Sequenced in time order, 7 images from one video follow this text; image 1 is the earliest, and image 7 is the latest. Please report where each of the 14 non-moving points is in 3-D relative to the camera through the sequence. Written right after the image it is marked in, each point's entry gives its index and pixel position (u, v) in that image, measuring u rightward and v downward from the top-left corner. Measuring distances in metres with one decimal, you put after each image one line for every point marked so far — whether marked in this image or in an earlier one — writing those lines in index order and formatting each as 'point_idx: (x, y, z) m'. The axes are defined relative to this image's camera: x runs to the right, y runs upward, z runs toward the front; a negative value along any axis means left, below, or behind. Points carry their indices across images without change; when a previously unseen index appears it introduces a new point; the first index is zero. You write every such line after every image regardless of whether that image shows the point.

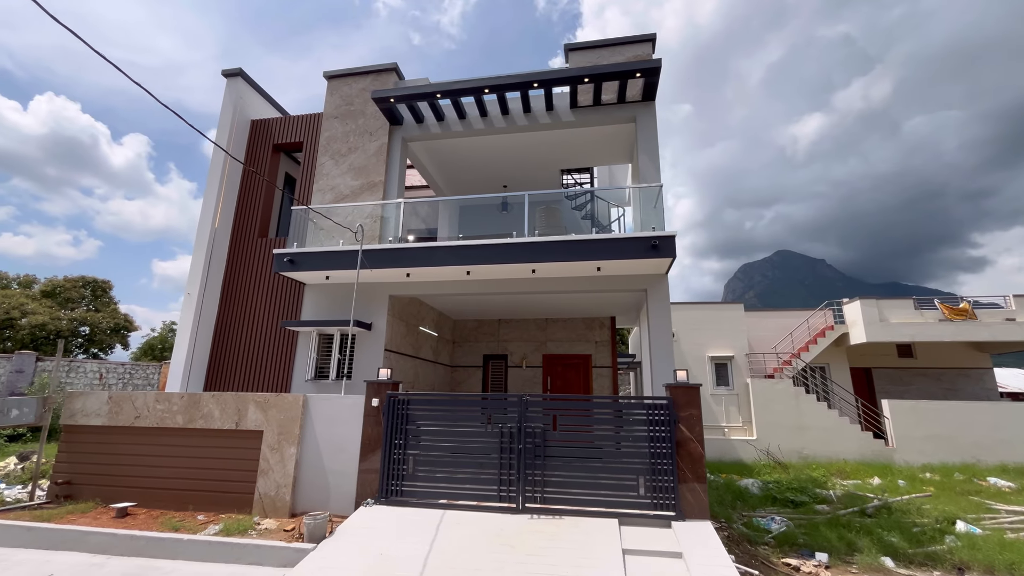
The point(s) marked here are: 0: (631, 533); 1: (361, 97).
0: (+1.5, -3.0, +5.6) m
1: (-3.4, +4.3, +10.4) m
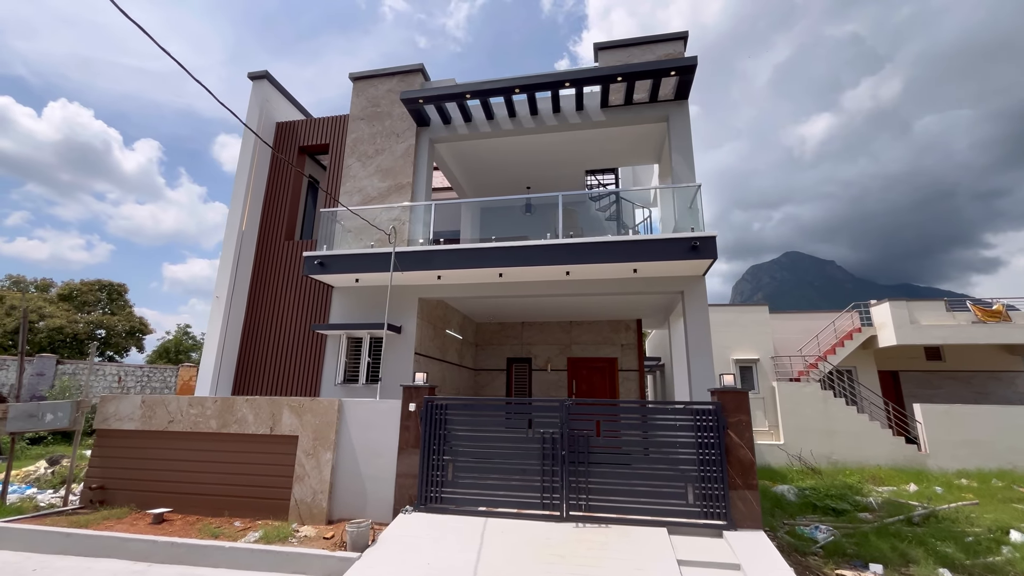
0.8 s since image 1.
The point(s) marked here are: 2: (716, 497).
0: (+2.0, -3.0, +5.4) m
1: (-2.8, +4.3, +10.3) m
2: (+2.6, -2.6, +5.8) m
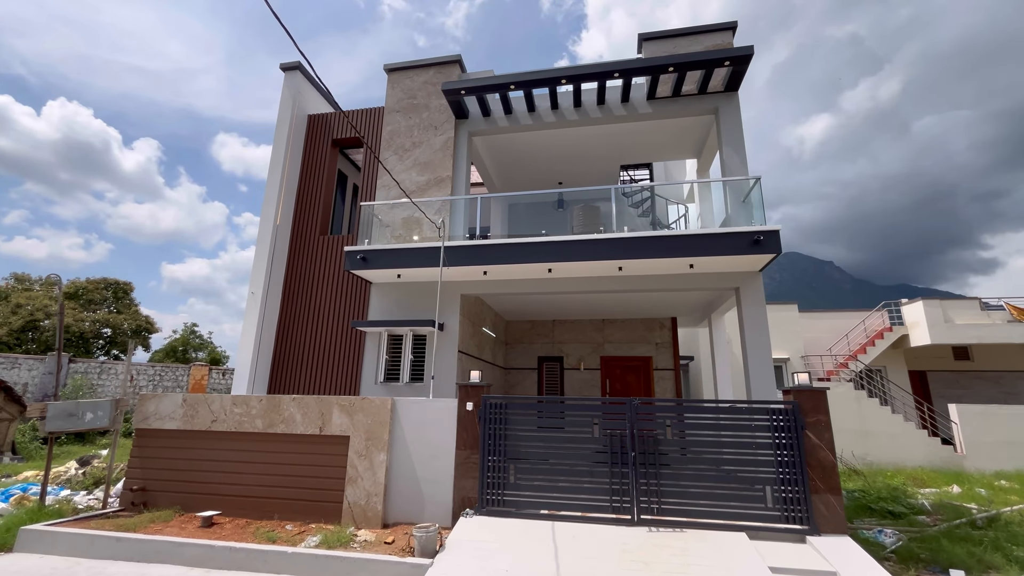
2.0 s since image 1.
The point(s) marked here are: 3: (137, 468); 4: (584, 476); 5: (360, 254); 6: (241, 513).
0: (+2.9, -2.9, +5.2) m
1: (-1.9, +4.3, +10.1) m
2: (+3.5, -2.6, +5.6) m
3: (-6.0, -2.9, +7.3) m
4: (+1.0, -2.5, +6.1) m
5: (-2.8, +0.6, +8.5) m
6: (-4.0, -3.3, +6.8) m
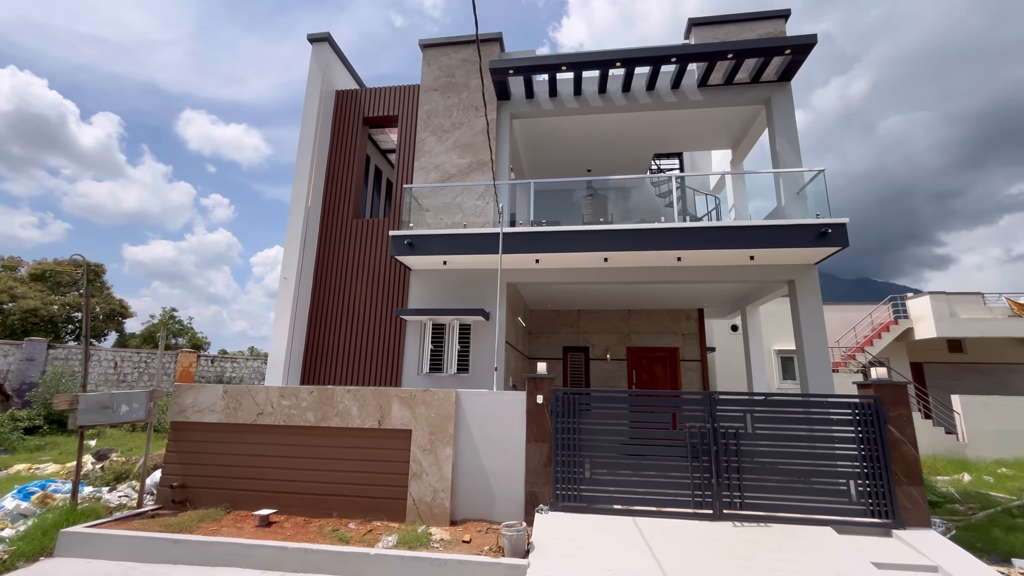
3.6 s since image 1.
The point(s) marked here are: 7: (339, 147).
0: (+3.9, -2.9, +5.2) m
1: (-1.0, +4.6, +9.6) m
2: (+4.5, -2.5, +5.6) m
3: (-5.0, -2.6, +6.8) m
4: (+2.0, -2.4, +6.0) m
5: (-1.8, +0.9, +8.1) m
6: (-3.0, -3.1, +6.4) m
7: (-3.7, +3.0, +9.8) m
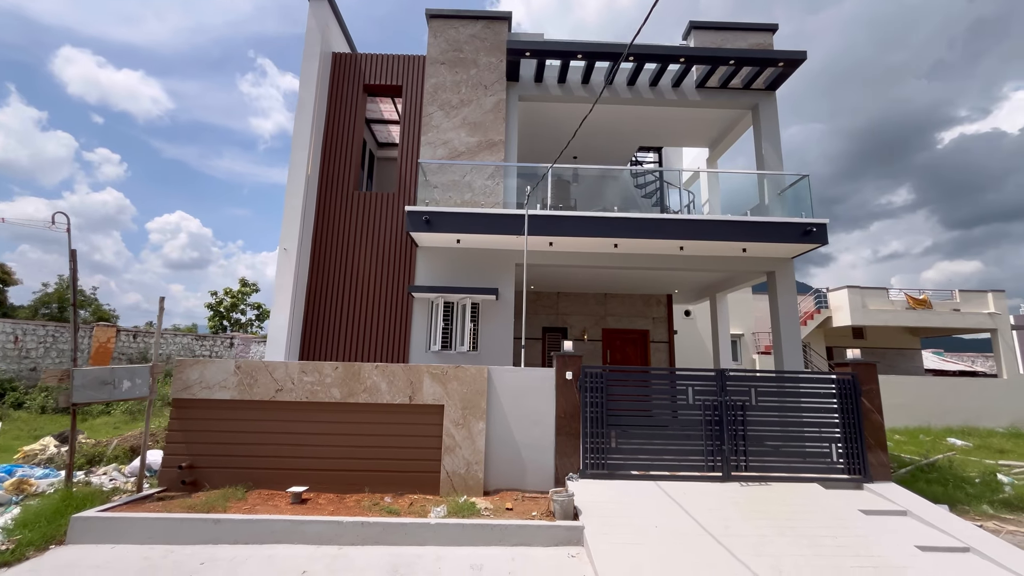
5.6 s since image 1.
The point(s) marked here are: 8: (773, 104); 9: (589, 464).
0: (+4.5, -2.8, +6.2) m
1: (-0.8, +5.0, +9.5) m
2: (+5.0, -2.4, +6.6) m
3: (-4.6, -2.2, +6.4) m
4: (+2.4, -2.2, +6.6) m
5: (-1.6, +1.3, +8.0) m
6: (-2.6, -2.7, +6.3) m
7: (-3.5, +3.5, +9.3) m
8: (+5.4, +3.9, +9.6) m
9: (+1.1, -2.5, +6.5) m
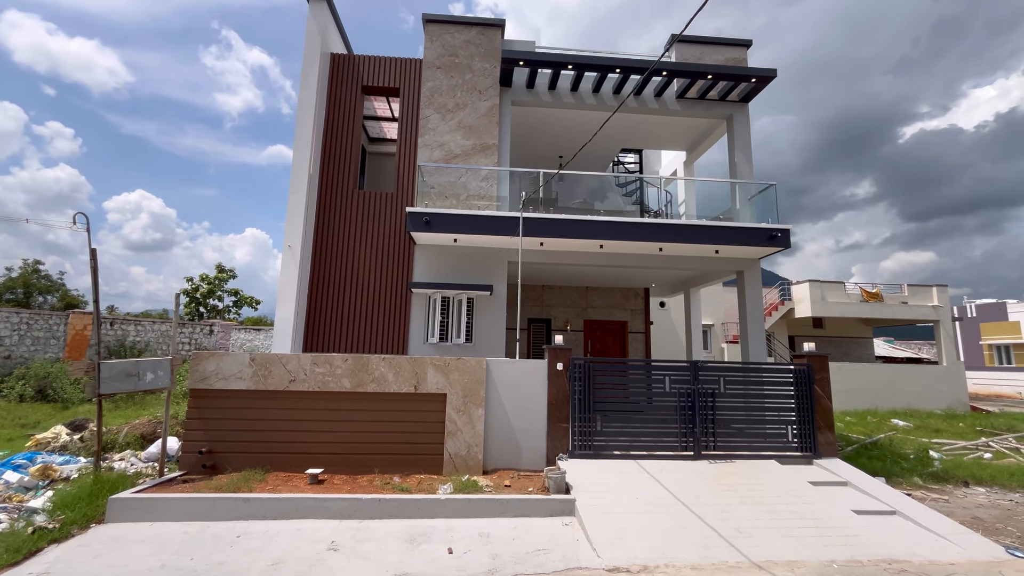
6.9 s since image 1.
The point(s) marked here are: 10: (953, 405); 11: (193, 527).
0: (+4.4, -2.8, +7.1) m
1: (-1.0, +5.1, +9.9) m
2: (+4.9, -2.4, +7.6) m
3: (-4.7, -2.1, +6.8) m
4: (+2.4, -2.2, +7.4) m
5: (-1.7, +1.3, +8.5) m
6: (-2.6, -2.7, +6.9) m
7: (-3.7, +3.6, +9.6) m
8: (+5.3, +3.9, +10.4) m
9: (+1.0, -2.5, +7.2) m
10: (+16.4, -4.3, +17.1) m
11: (-3.7, -2.8, +5.4) m
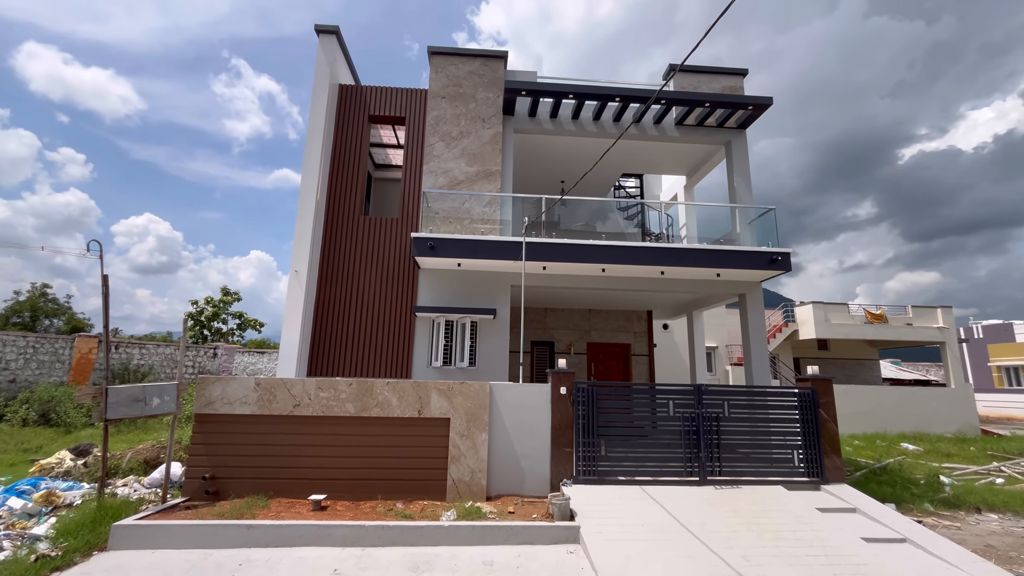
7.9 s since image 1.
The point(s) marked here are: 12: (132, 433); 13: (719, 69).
0: (+4.5, -3.2, +7.0) m
1: (-0.9, +4.6, +10.2) m
2: (+4.9, -2.8, +7.5) m
3: (-4.6, -2.5, +6.8) m
4: (+2.4, -2.6, +7.4) m
5: (-1.6, +0.9, +8.6) m
6: (-2.6, -3.1, +6.8) m
7: (-3.6, +3.1, +9.9) m
8: (+5.3, +3.4, +10.6) m
9: (+1.1, -2.8, +7.2) m
10: (+16.5, -5.1, +16.8) m
11: (-3.7, -3.1, +5.3) m
12: (-10.3, -3.9, +12.5) m
13: (+4.8, +5.1, +10.7) m
